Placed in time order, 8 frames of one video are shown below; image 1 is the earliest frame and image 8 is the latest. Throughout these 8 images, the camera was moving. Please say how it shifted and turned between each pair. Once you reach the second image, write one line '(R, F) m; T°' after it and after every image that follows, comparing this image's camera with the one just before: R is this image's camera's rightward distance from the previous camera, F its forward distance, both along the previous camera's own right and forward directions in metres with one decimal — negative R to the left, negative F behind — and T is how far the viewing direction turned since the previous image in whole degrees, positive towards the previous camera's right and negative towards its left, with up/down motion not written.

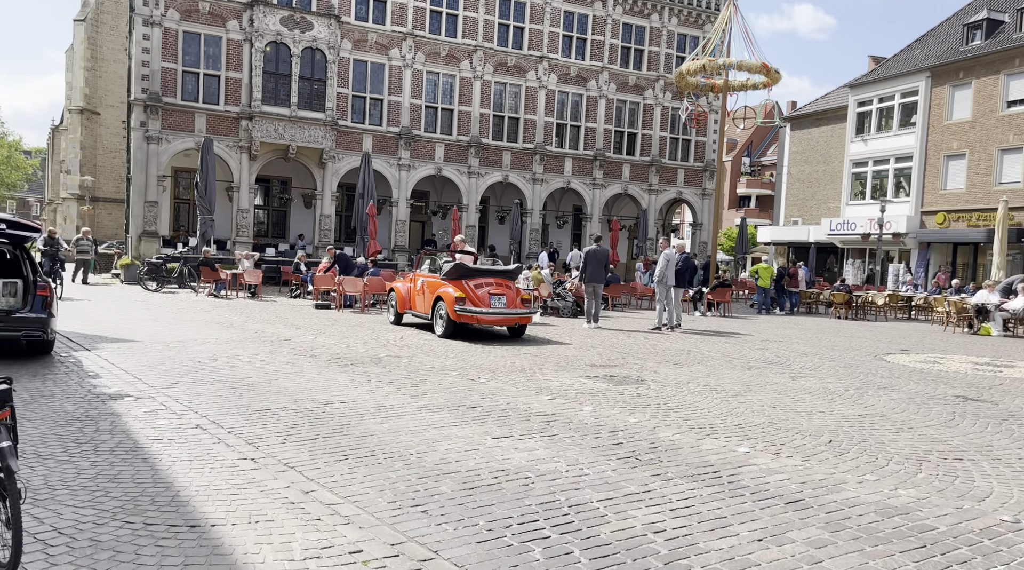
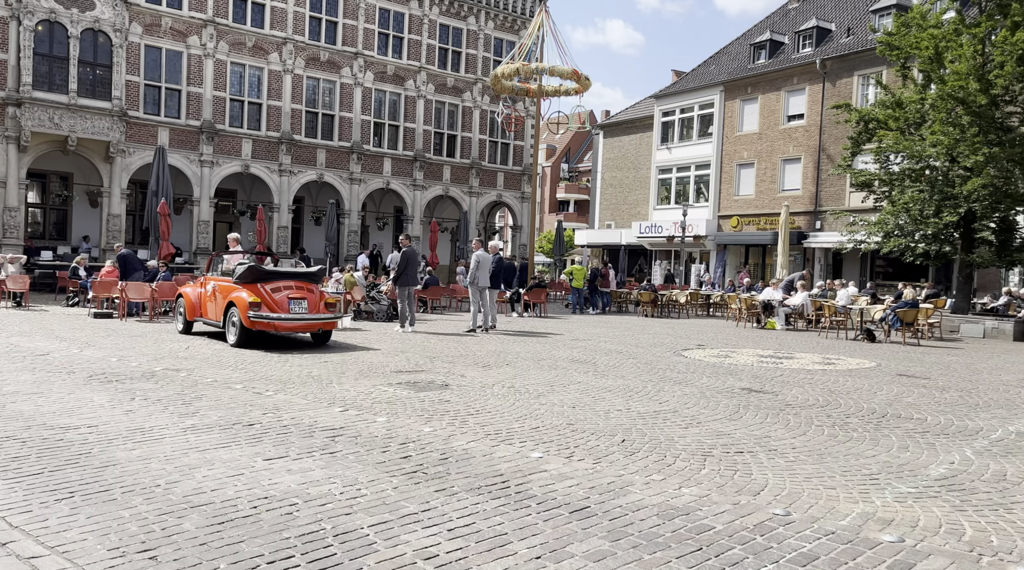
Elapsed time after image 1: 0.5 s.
(+0.1, +0.1) m; +12°
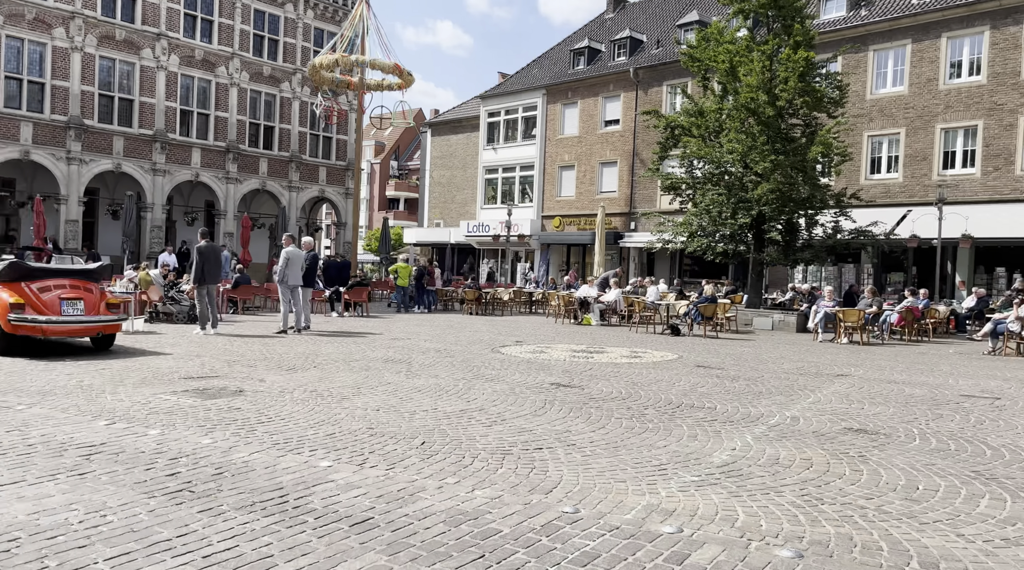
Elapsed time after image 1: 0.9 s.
(+0.1, +0.1) m; +12°
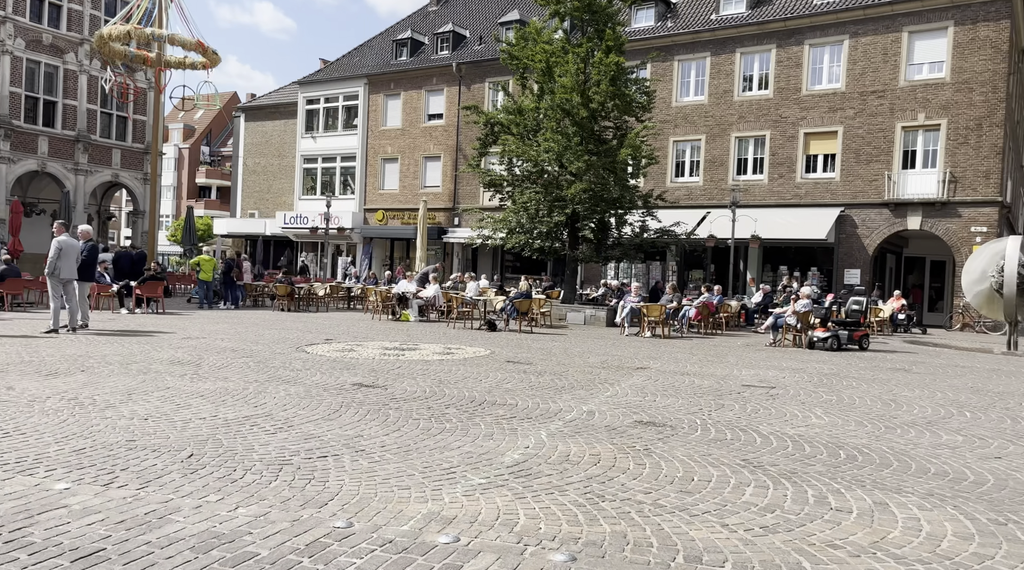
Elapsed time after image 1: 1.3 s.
(+0.1, +0.1) m; +12°
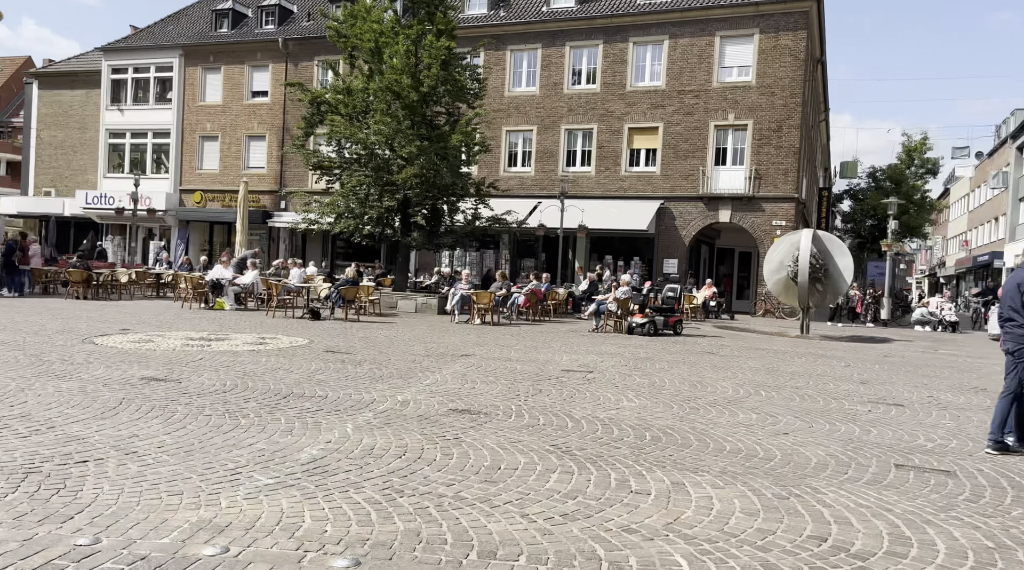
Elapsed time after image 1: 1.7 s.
(+0.1, +0.1) m; +10°
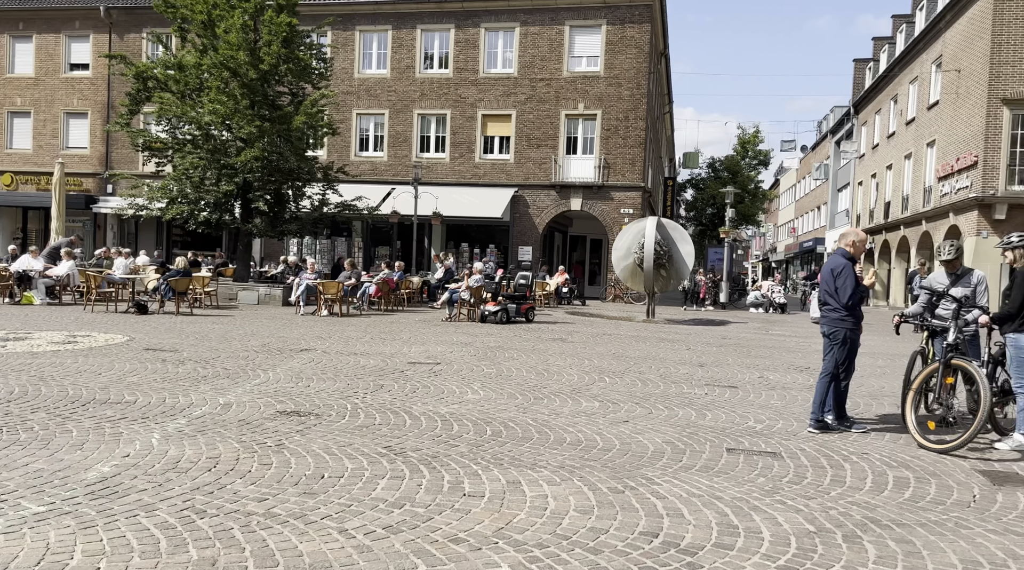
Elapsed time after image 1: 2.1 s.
(+0.2, +0.2) m; +9°
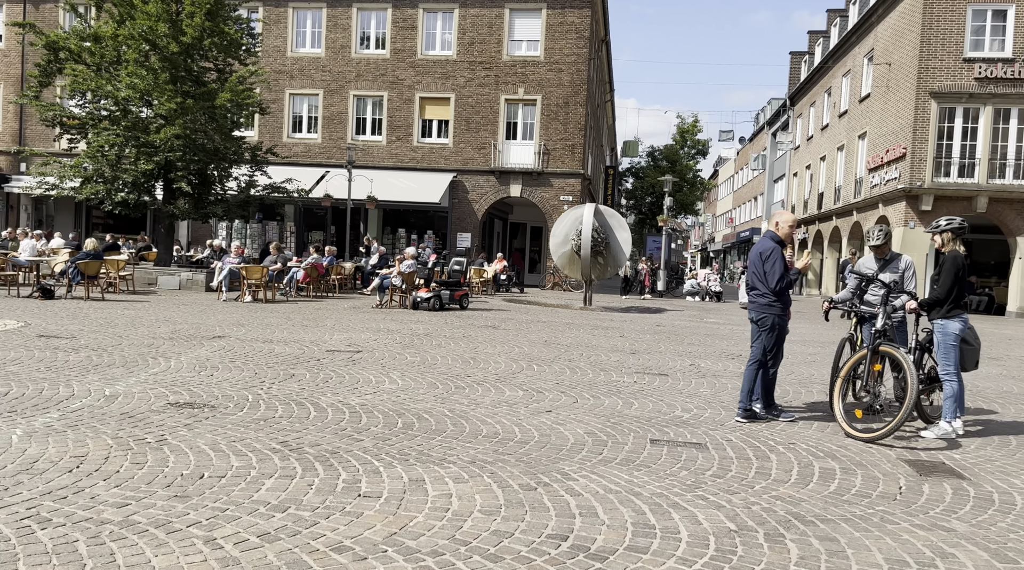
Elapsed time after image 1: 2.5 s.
(+0.2, +0.4) m; +4°
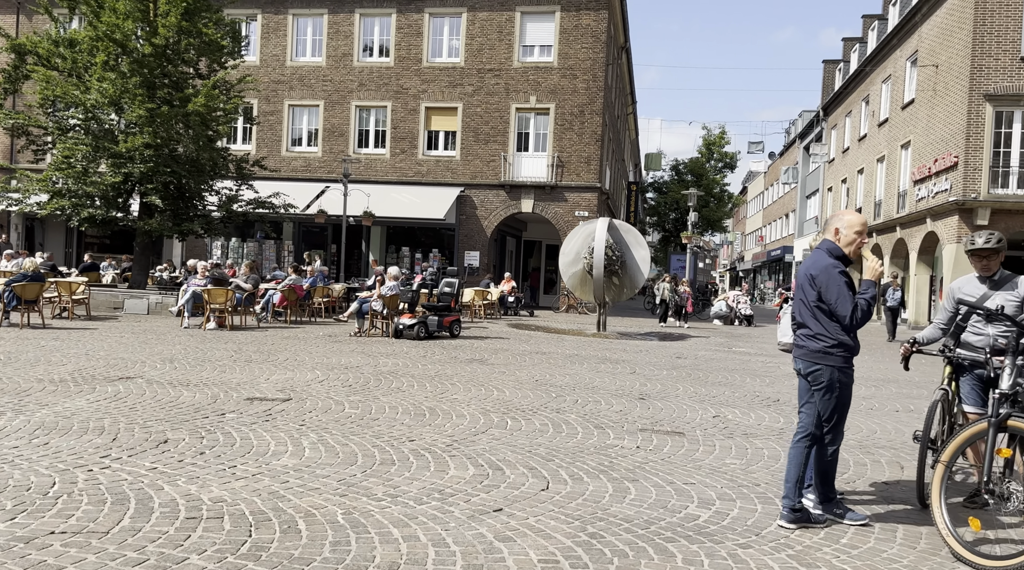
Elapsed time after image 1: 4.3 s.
(+0.5, +2.4) m; -2°
